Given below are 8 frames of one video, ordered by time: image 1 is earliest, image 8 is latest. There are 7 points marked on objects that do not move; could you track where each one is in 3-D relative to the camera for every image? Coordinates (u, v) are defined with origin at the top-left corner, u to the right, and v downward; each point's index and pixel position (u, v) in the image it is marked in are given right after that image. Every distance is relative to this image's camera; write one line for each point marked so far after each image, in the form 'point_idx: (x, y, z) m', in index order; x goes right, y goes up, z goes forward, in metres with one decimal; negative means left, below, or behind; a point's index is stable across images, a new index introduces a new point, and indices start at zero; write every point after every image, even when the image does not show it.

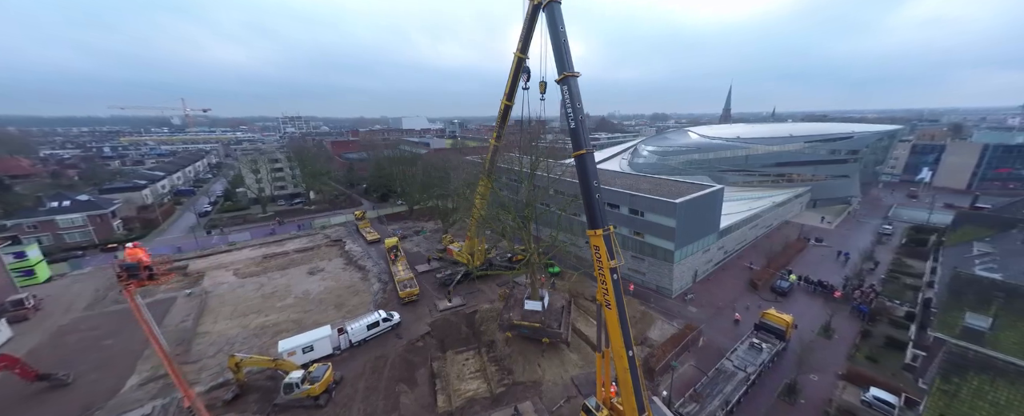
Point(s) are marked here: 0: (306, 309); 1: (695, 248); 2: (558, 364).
0: (-11.3, -5.5, +17.4) m
1: (+10.6, -2.4, +18.4) m
2: (+1.9, -6.7, +13.5) m
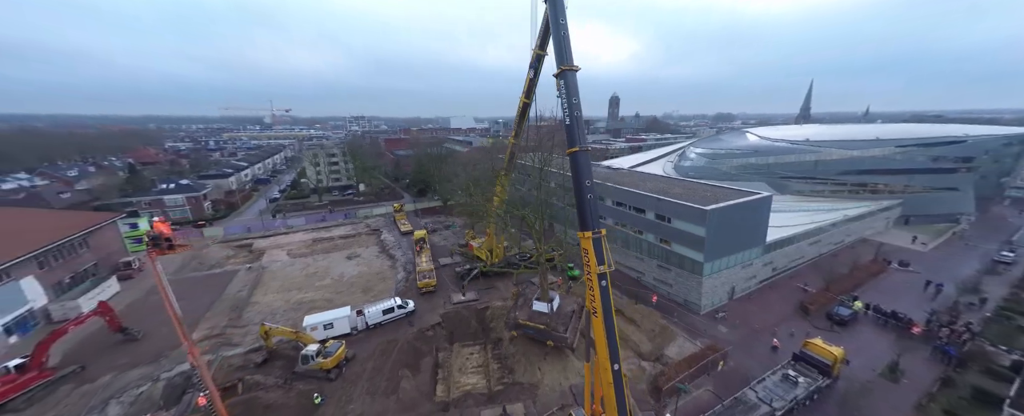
0: (-10.5, -4.9, +19.0) m
1: (+11.5, -2.9, +16.5) m
2: (+1.9, -6.7, +13.1) m
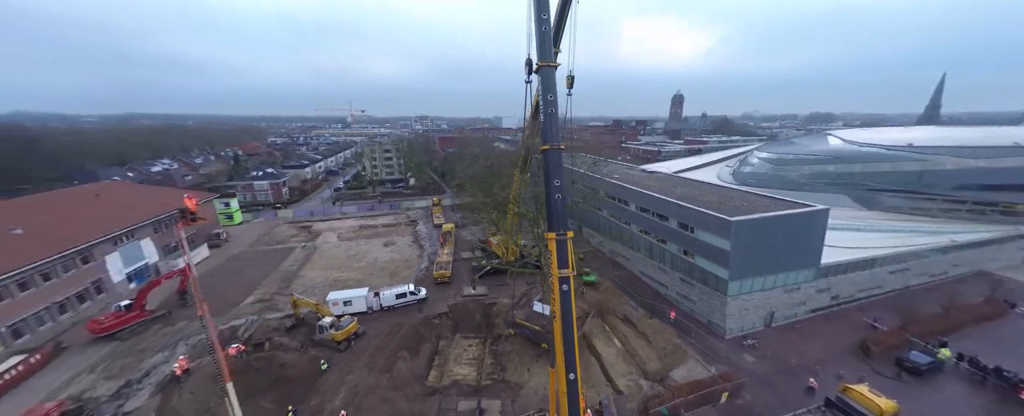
0: (-9.5, -4.2, +20.9) m
1: (+11.7, -3.5, +14.4) m
2: (+1.4, -6.7, +12.8) m
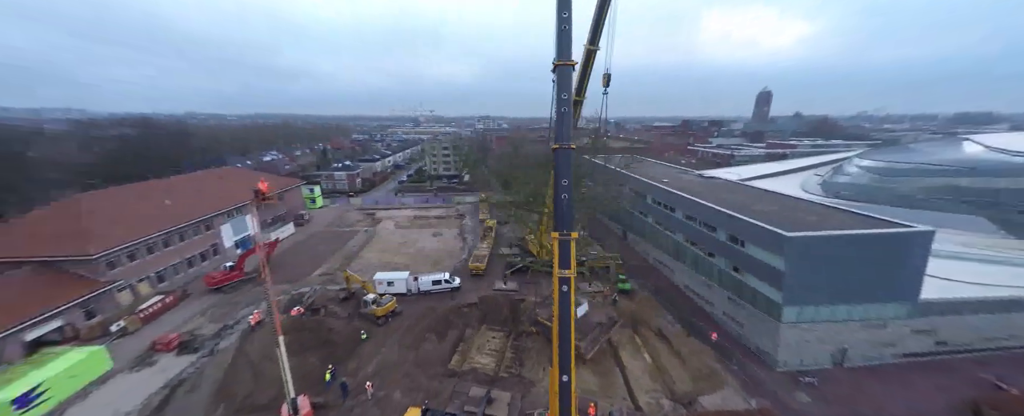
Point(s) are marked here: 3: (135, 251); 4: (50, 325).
0: (-6.9, -3.6, +22.7) m
1: (+12.6, -4.1, +12.1) m
2: (+2.0, -6.7, +12.6) m
3: (-19.4, -2.1, +16.4) m
4: (-19.2, -4.8, +13.2) m
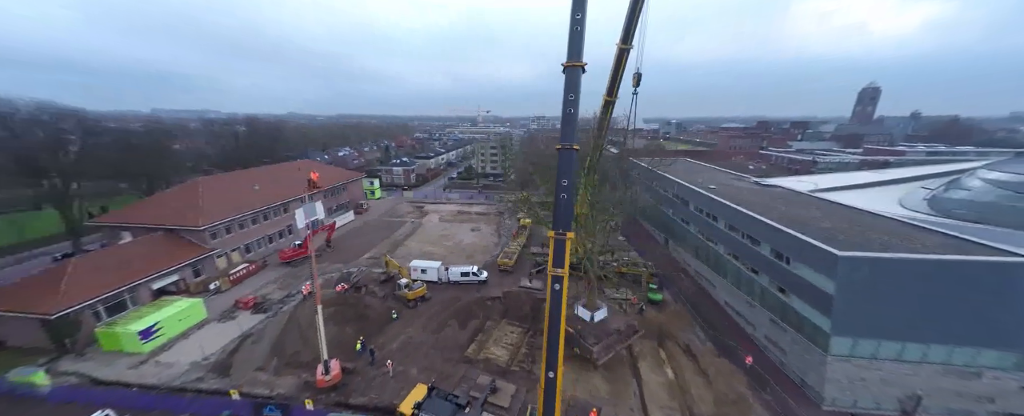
0: (-4.5, -3.2, +24.0) m
1: (+12.8, -4.7, +10.2) m
2: (+2.3, -6.7, +12.5) m
3: (-17.8, -1.0, +19.9) m
4: (-18.3, -3.7, +16.8) m
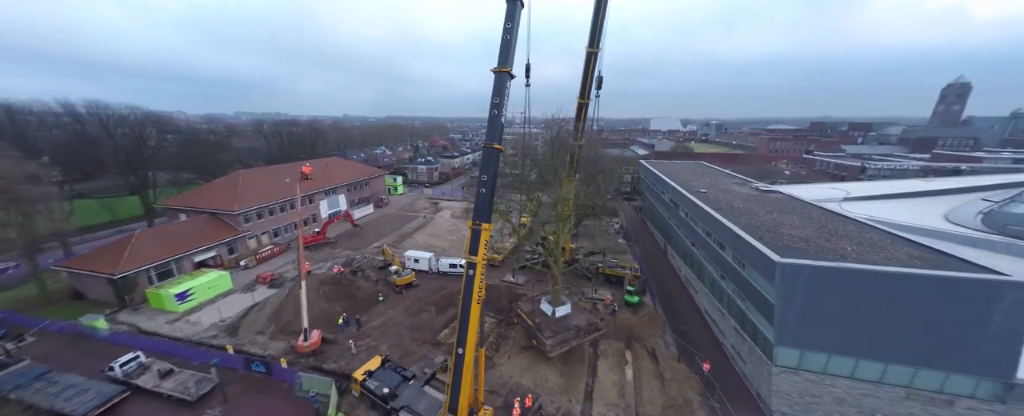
0: (-4.8, -2.9, +25.4) m
1: (+10.6, -4.9, +9.5) m
2: (+0.5, -6.6, +13.1) m
3: (-18.4, -0.2, +23.1) m
4: (-19.3, -2.8, +20.0) m
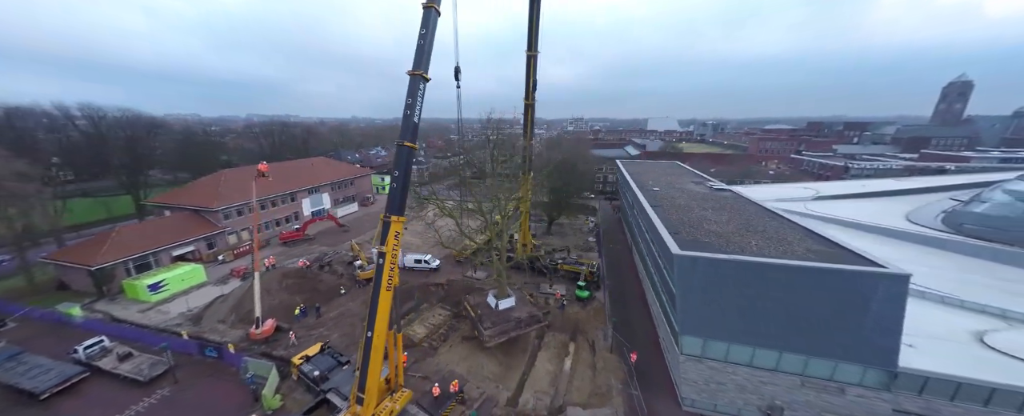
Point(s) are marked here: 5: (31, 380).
0: (-7.1, -2.8, +26.1) m
1: (+7.9, -4.8, +9.8) m
2: (-2.2, -6.4, +13.7) m
3: (-20.8, 0.0, +24.1) m
4: (-21.8, -2.6, +21.1) m
5: (-17.5, -6.3, +11.5) m
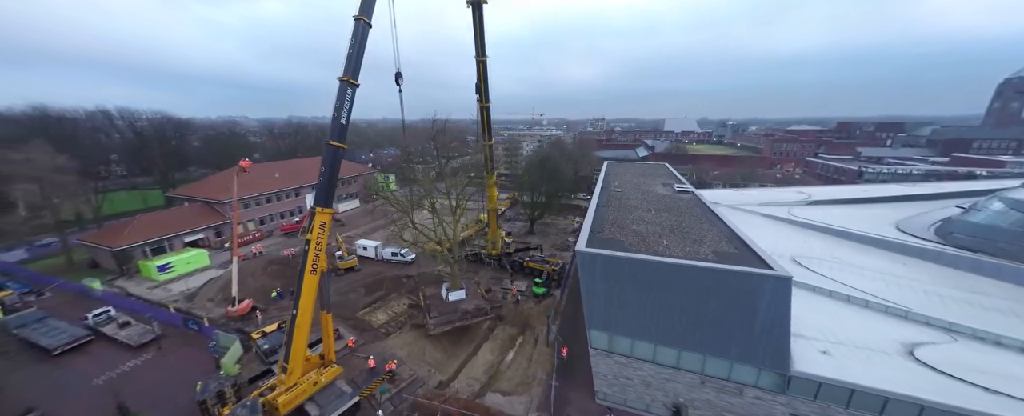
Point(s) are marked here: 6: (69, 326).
0: (-8.6, -2.5, +27.5) m
1: (+4.9, -4.8, +10.0) m
2: (-4.9, -6.2, +14.7) m
3: (-22.4, +0.6, +26.6) m
4: (-23.7, -2.0, +23.7) m
5: (-20.3, -5.7, +13.8) m
6: (-20.8, -5.5, +14.8) m
